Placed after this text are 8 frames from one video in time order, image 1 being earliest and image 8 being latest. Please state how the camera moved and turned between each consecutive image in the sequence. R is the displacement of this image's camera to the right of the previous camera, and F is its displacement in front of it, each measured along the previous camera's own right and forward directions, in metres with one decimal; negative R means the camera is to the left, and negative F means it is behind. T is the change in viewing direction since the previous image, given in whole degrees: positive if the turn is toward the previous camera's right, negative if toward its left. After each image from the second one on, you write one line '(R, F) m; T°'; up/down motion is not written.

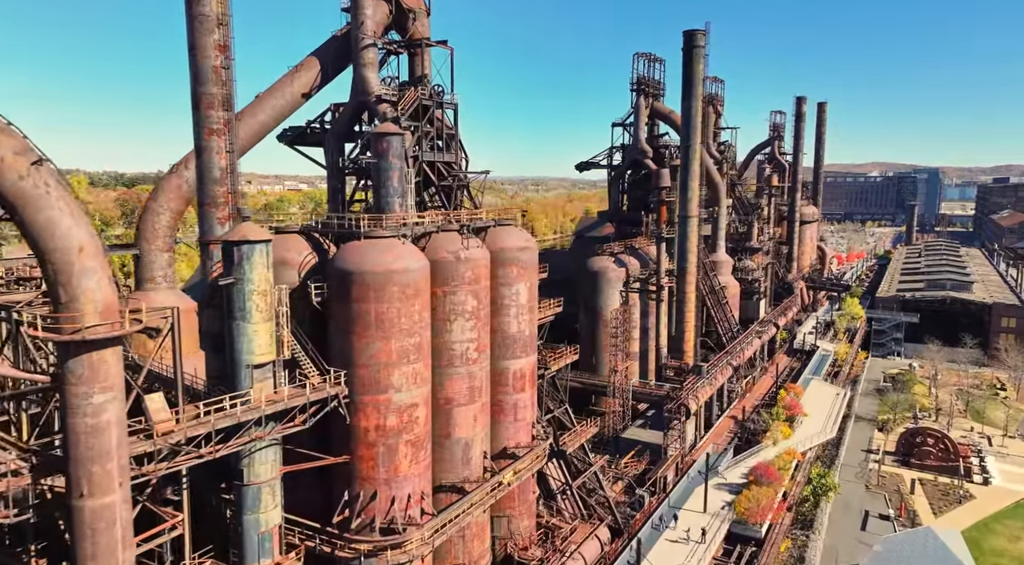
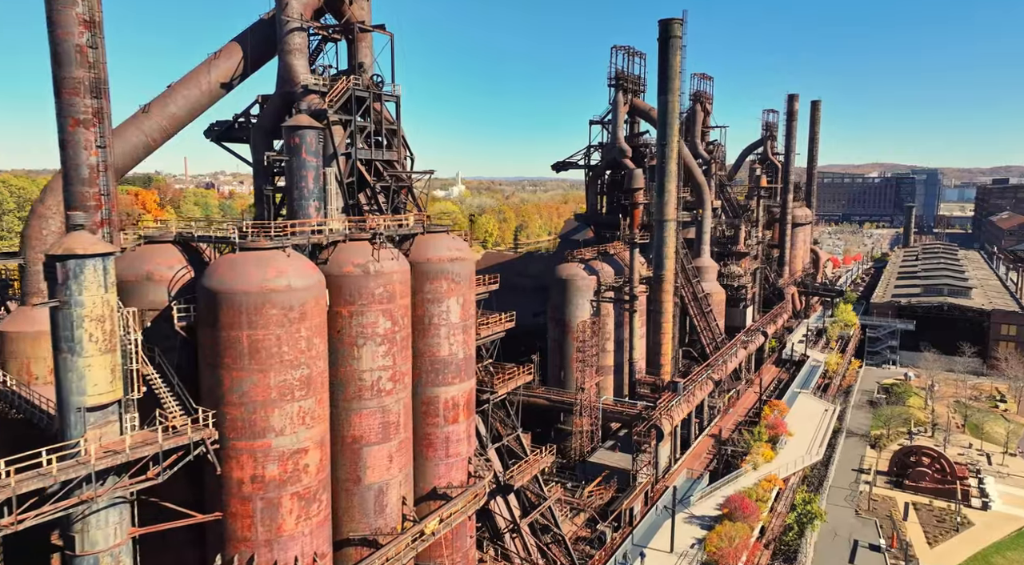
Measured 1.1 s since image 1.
(+1.8, +2.7) m; 0°
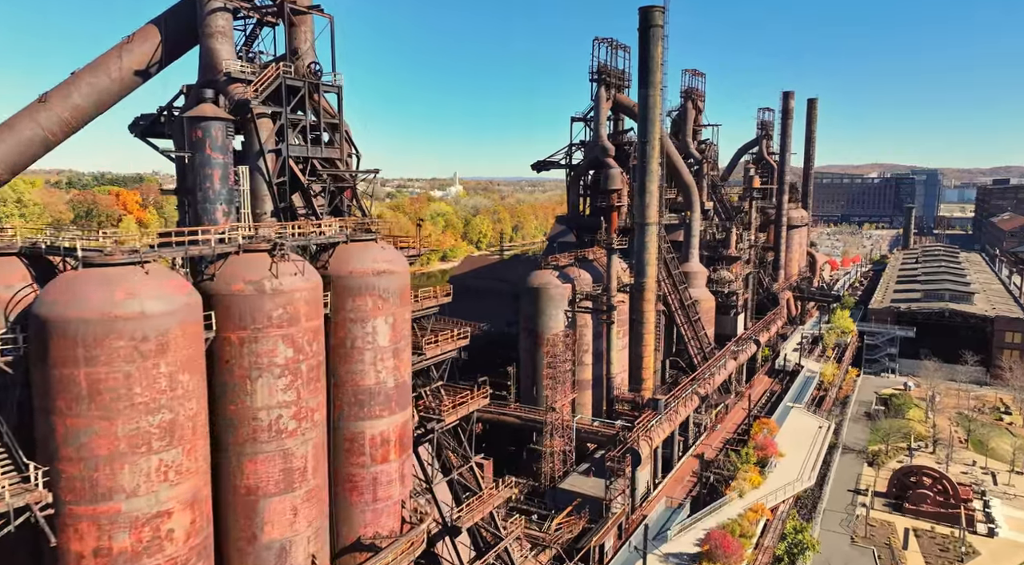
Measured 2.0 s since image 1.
(+1.4, +2.6) m; 0°
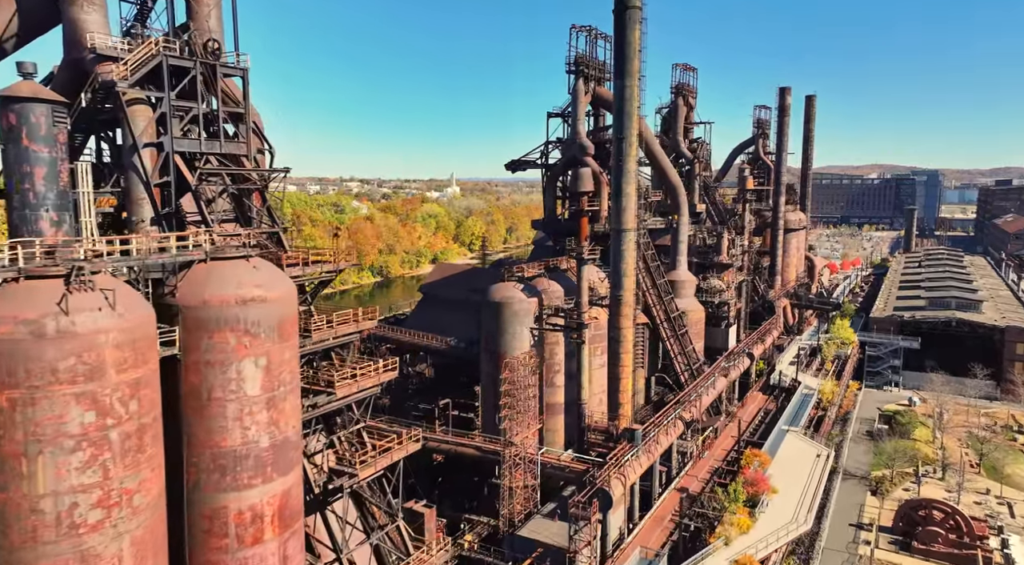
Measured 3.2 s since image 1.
(+1.7, +3.6) m; 0°
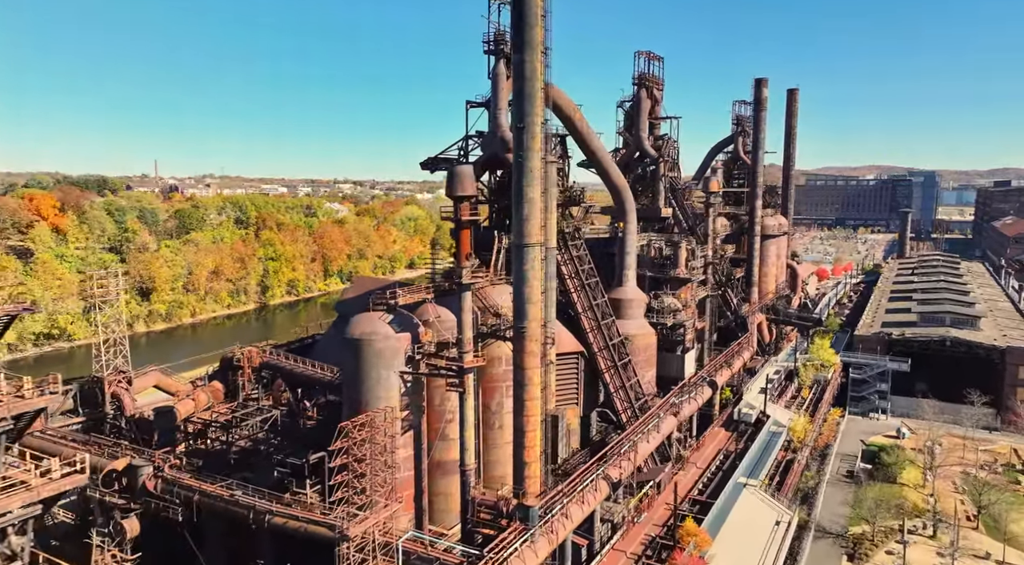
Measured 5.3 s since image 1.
(+4.2, +6.3) m; 0°
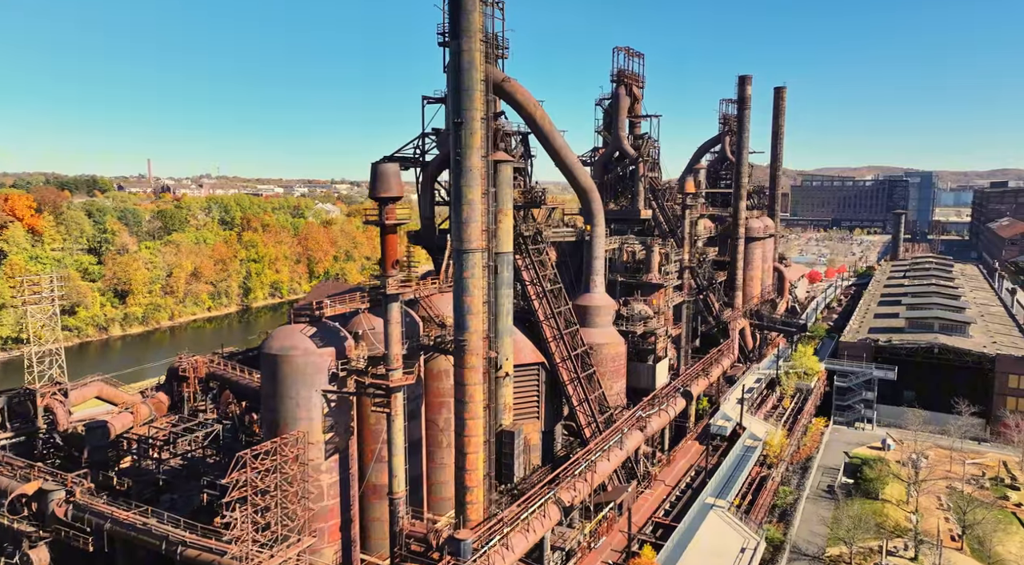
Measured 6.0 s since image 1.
(+1.9, +1.9) m; 0°
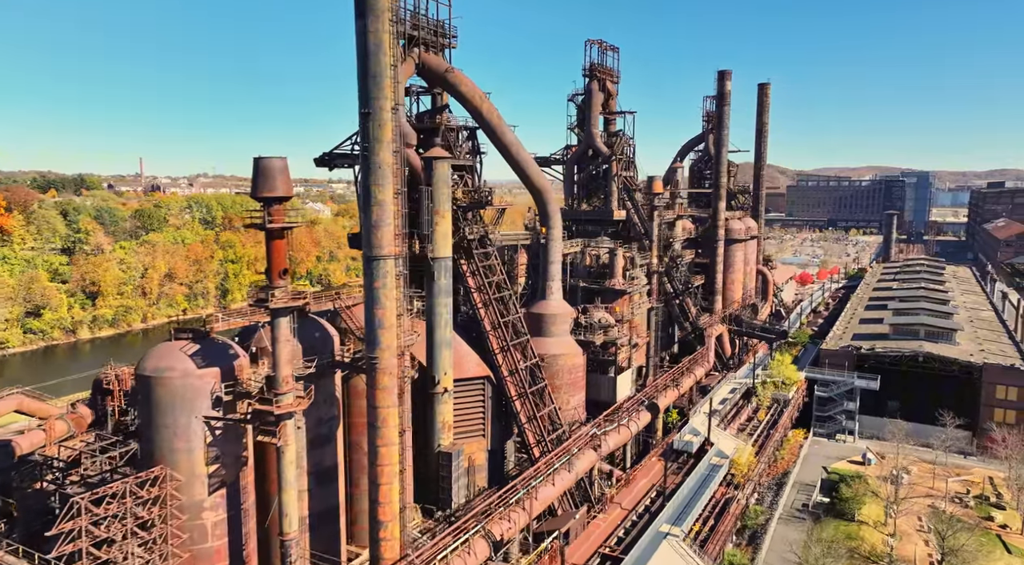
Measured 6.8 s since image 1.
(+2.3, +2.3) m; 0°
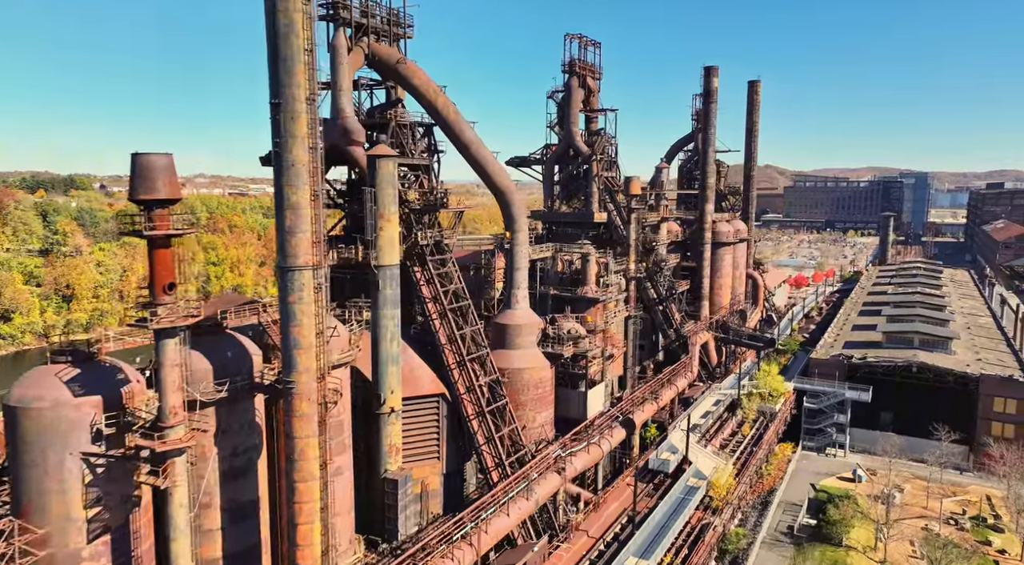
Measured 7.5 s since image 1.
(+1.6, +2.3) m; 0°
